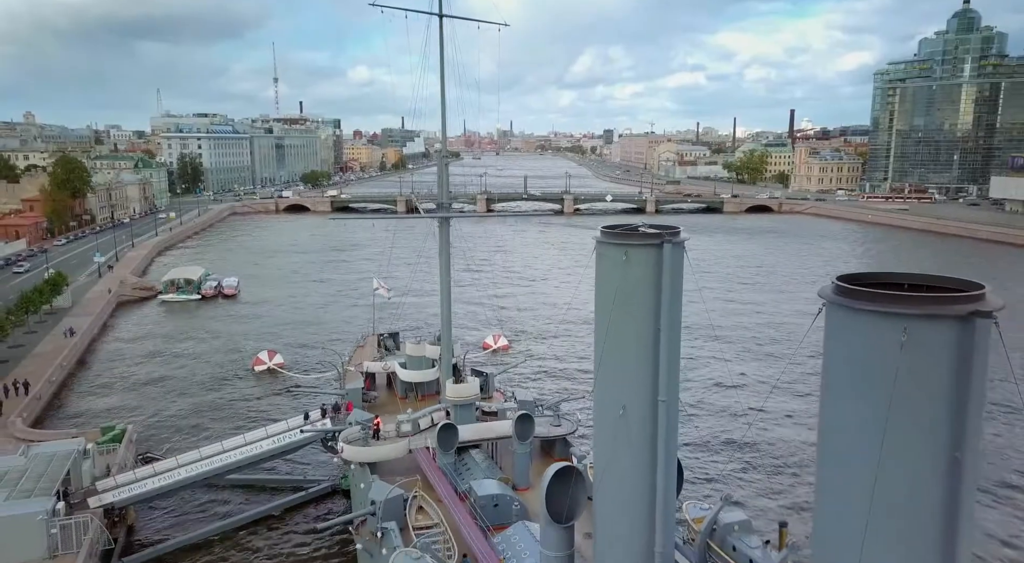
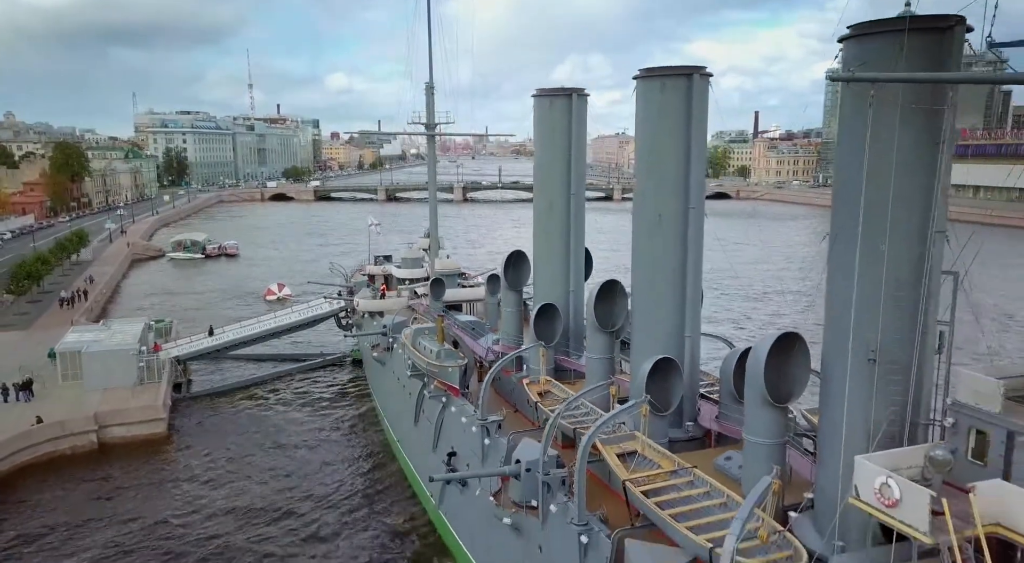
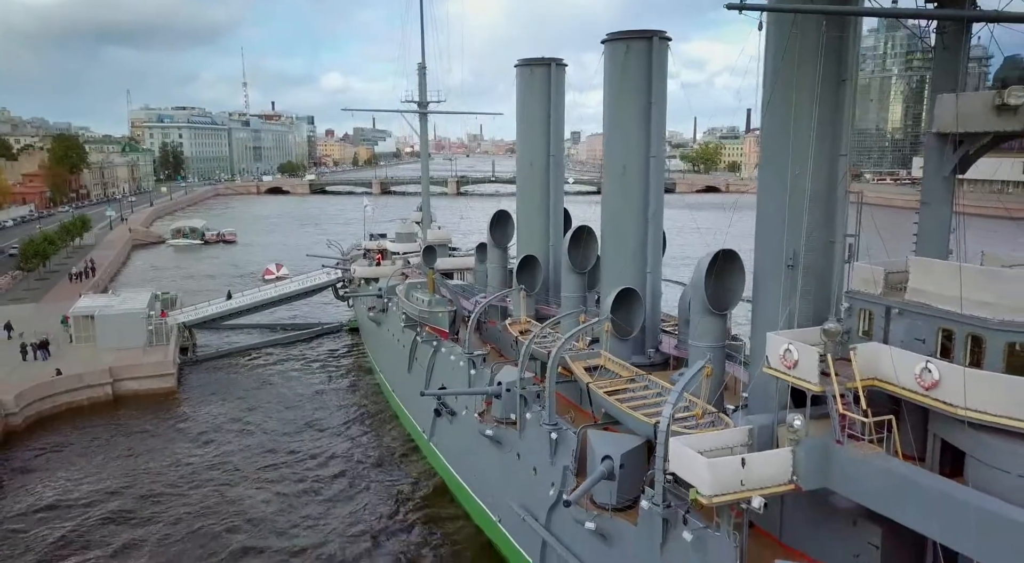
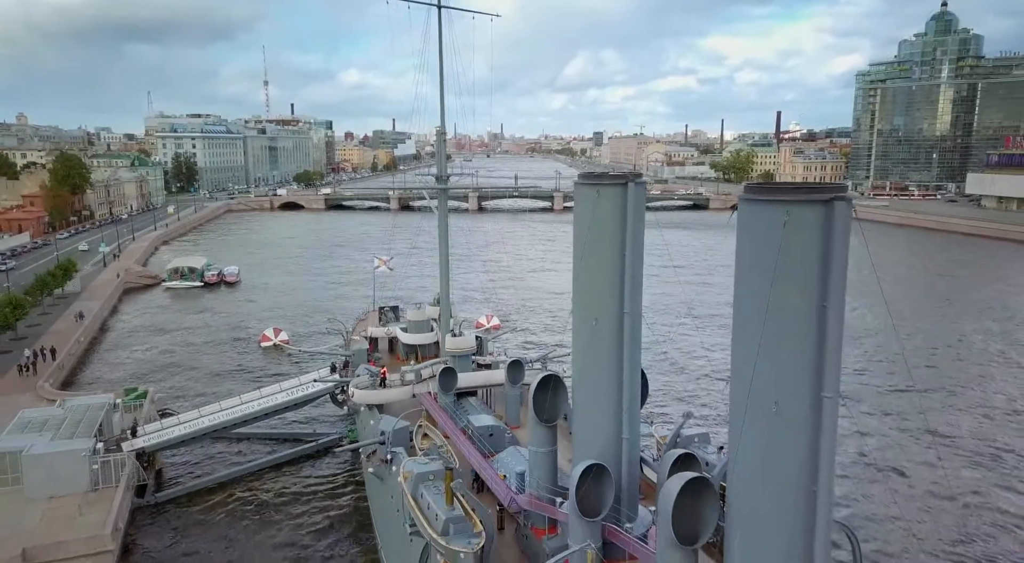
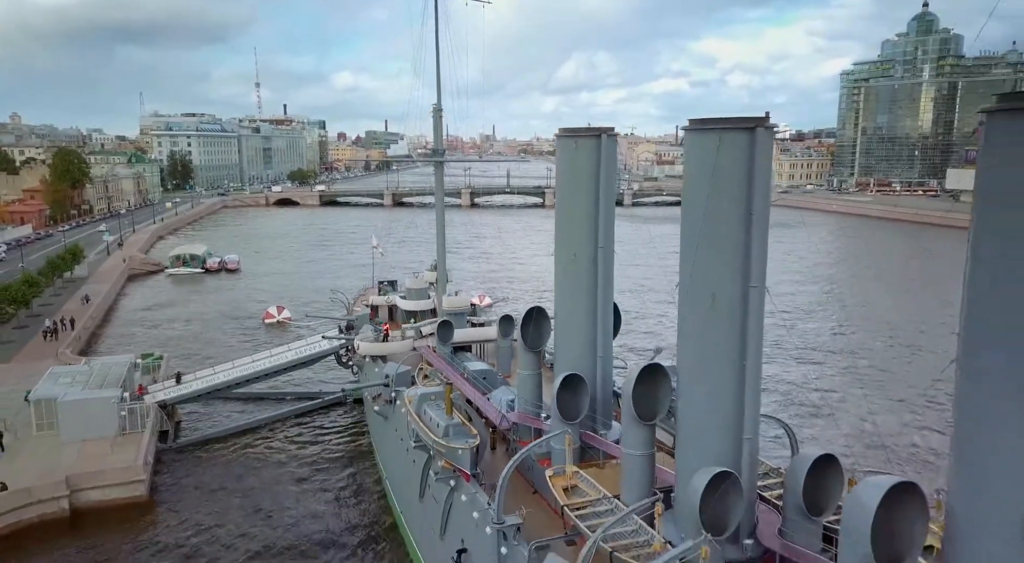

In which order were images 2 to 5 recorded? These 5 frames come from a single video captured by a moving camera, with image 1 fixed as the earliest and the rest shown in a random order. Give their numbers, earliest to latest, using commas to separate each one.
4, 5, 2, 3
